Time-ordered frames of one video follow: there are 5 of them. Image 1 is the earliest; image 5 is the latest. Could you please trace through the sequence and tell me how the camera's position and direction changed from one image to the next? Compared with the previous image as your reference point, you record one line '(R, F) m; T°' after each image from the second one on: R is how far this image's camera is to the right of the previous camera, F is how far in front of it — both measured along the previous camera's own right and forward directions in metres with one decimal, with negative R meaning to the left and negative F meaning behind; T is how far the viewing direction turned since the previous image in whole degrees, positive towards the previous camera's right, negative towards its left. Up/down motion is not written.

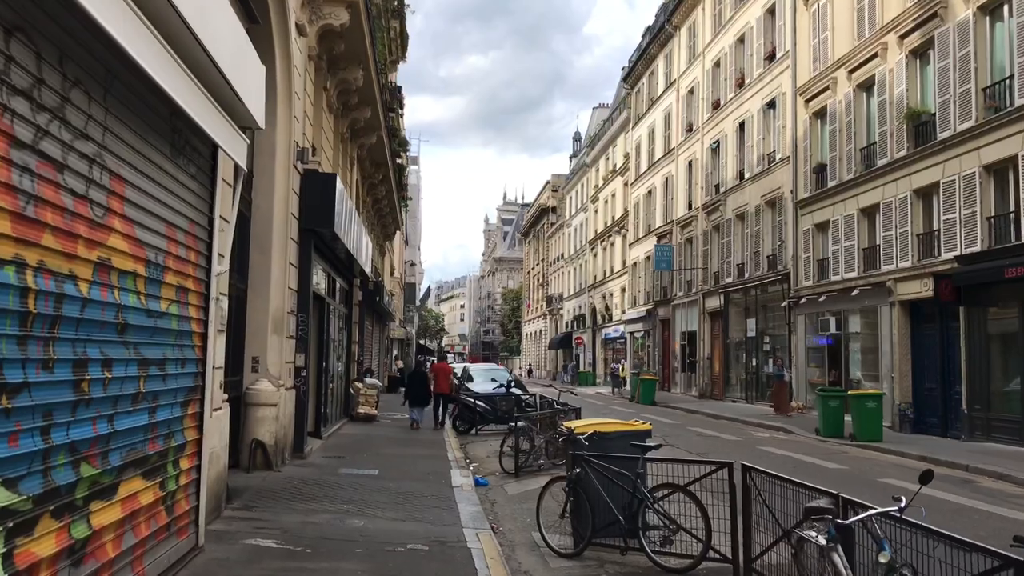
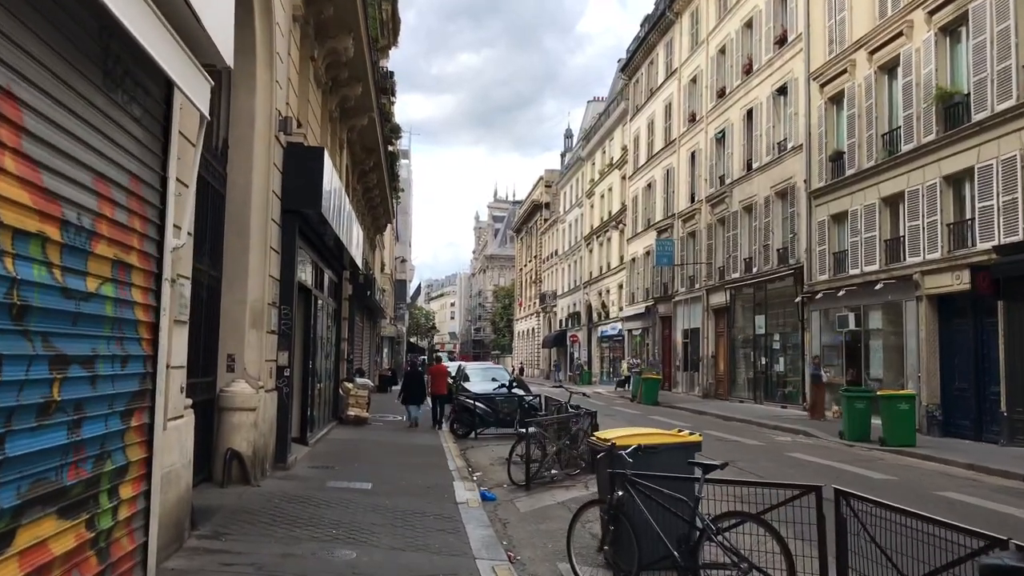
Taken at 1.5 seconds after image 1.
(-0.2, +1.3) m; +1°
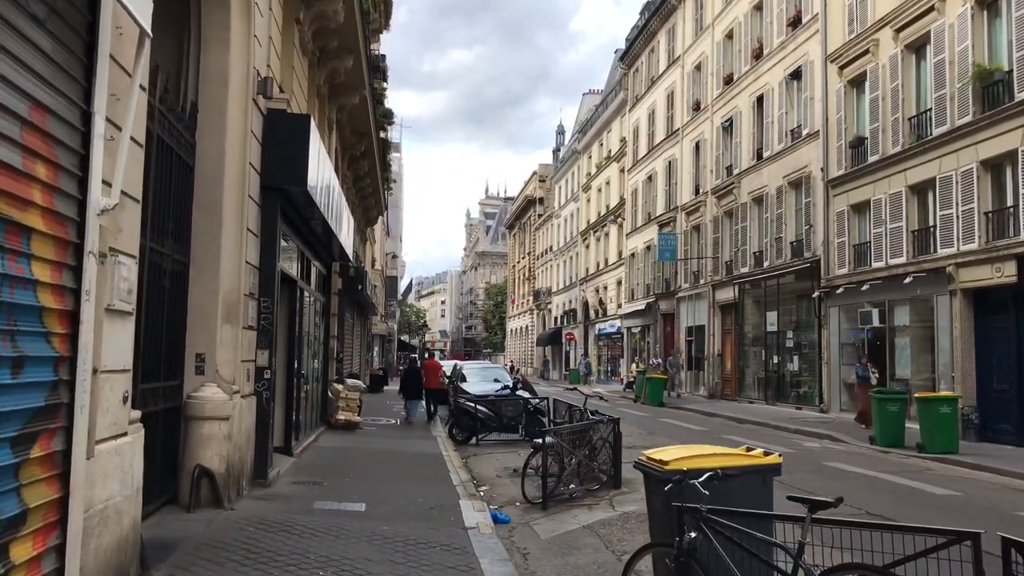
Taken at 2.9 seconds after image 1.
(-0.2, +1.4) m; +1°
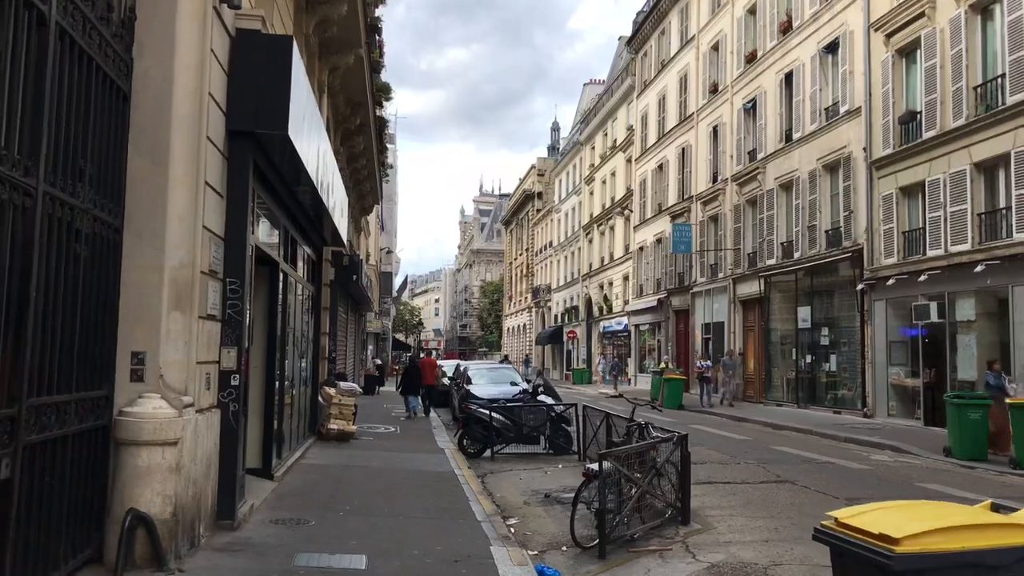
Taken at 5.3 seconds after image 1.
(-0.4, +2.2) m; +1°
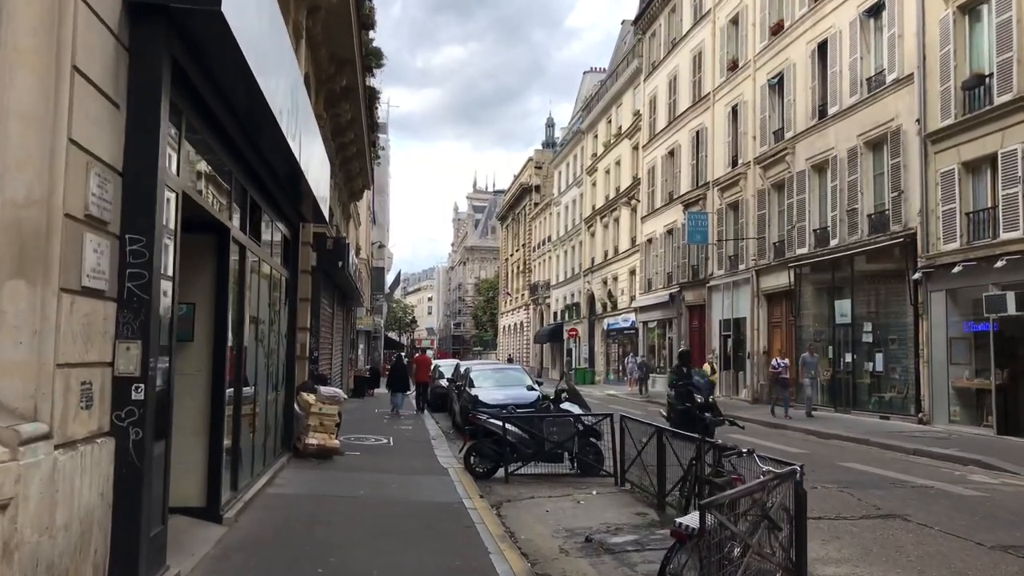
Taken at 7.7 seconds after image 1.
(-0.3, +2.4) m; 0°
